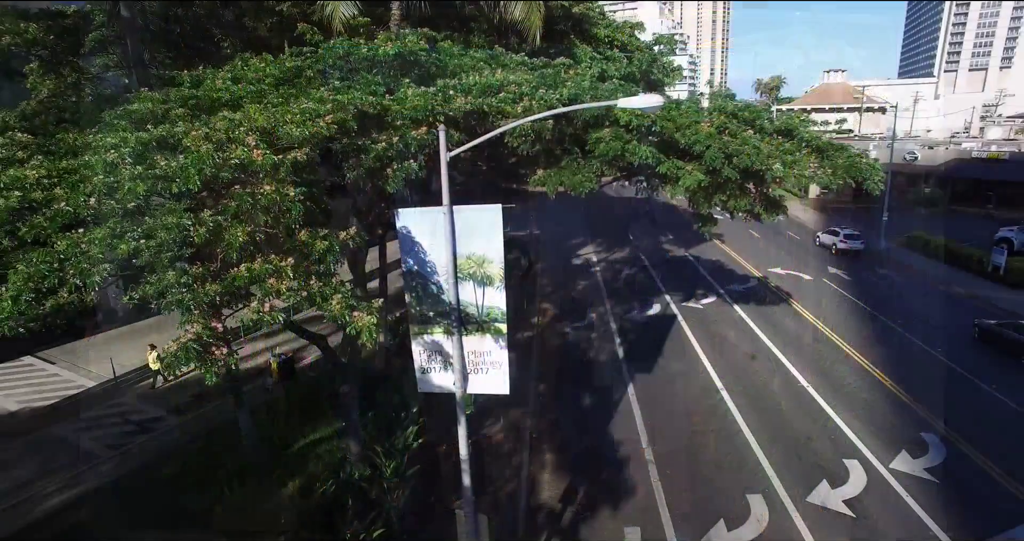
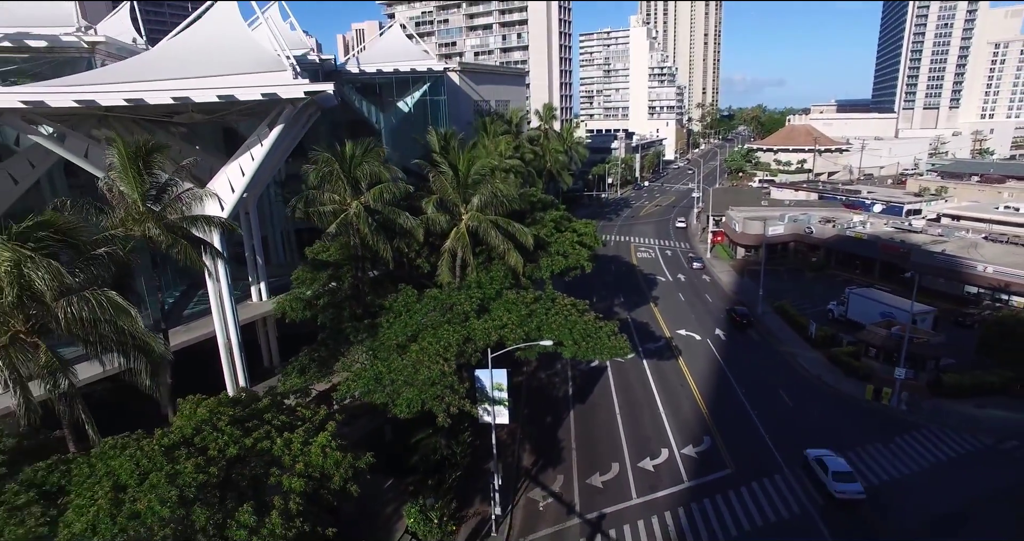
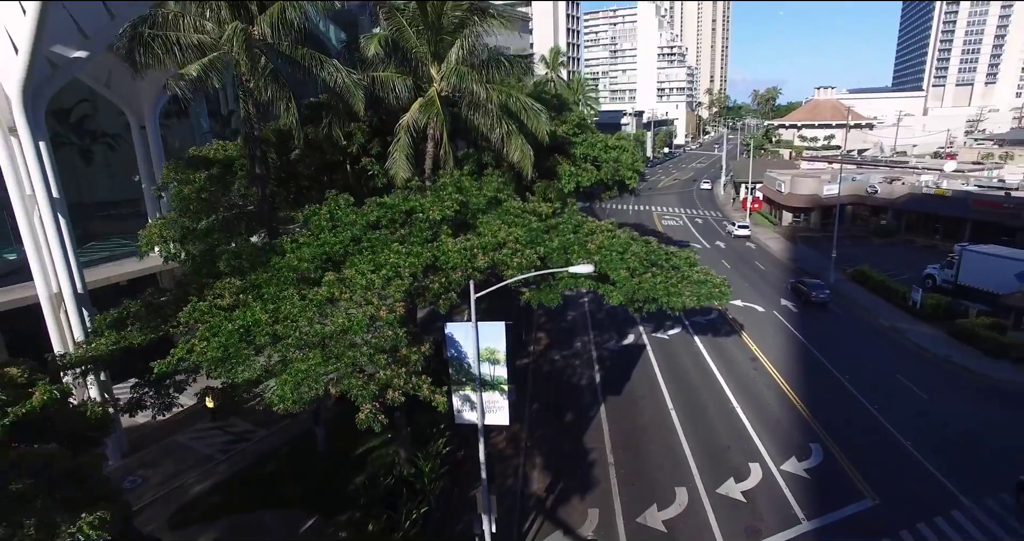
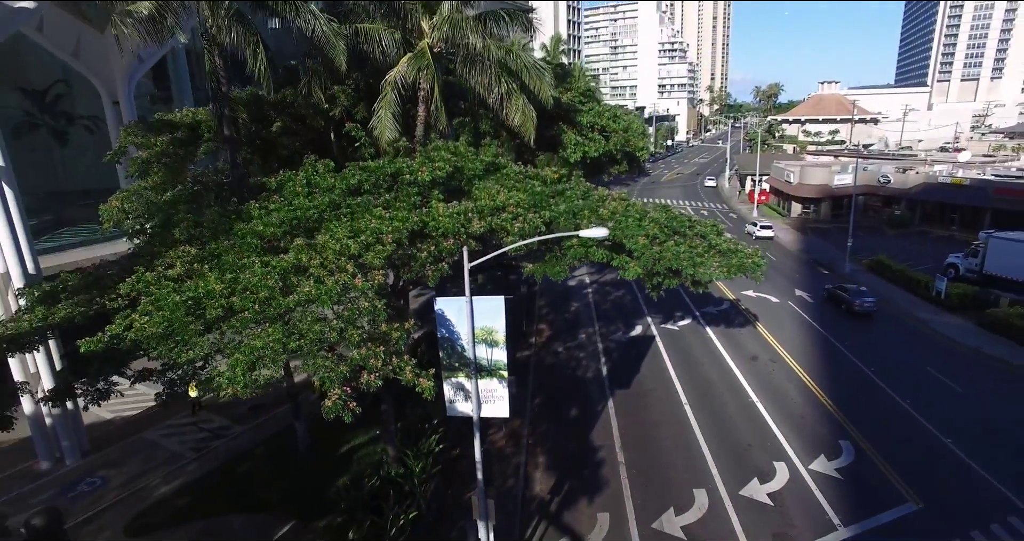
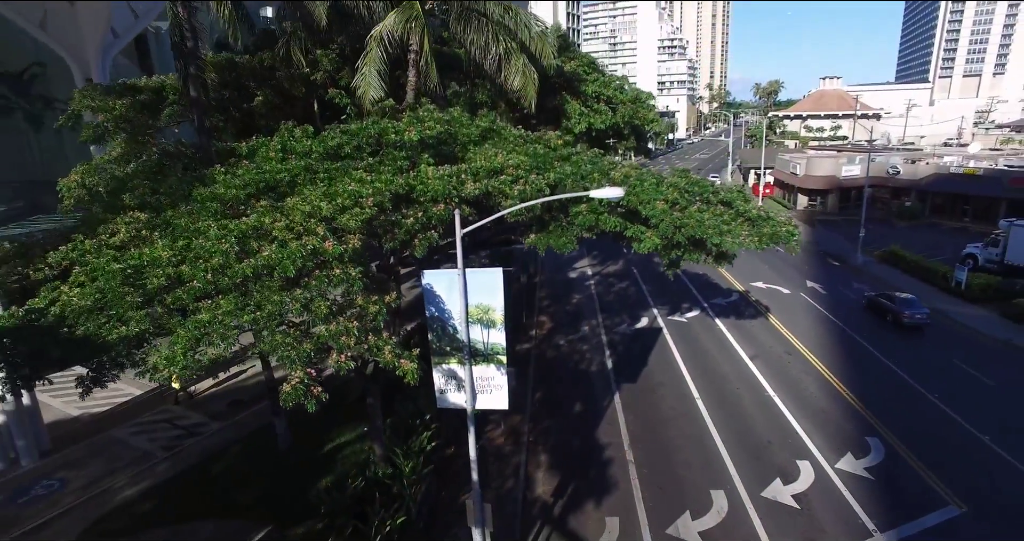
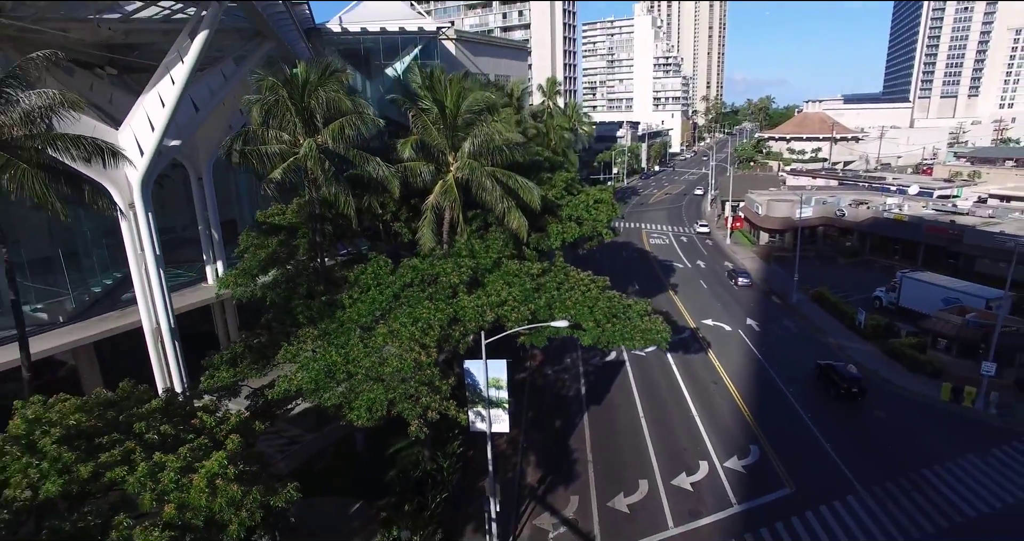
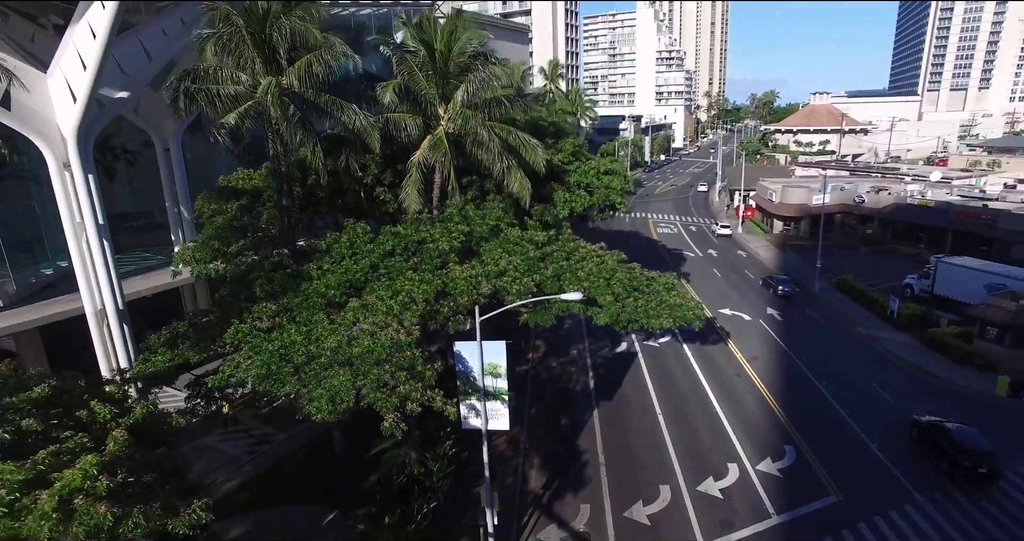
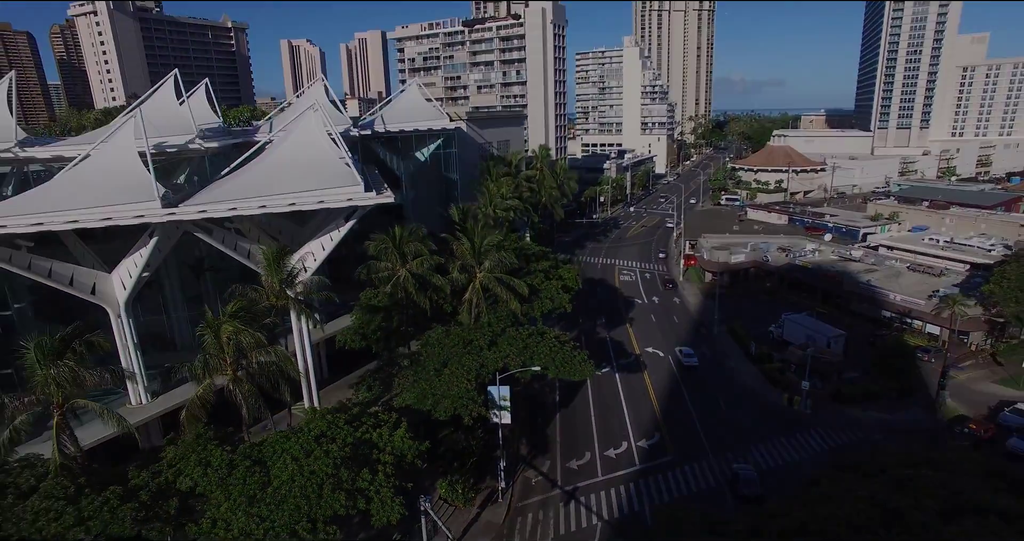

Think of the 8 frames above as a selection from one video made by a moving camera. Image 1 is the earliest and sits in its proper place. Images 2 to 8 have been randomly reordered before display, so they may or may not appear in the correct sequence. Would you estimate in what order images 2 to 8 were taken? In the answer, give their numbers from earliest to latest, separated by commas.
5, 4, 3, 7, 6, 2, 8
